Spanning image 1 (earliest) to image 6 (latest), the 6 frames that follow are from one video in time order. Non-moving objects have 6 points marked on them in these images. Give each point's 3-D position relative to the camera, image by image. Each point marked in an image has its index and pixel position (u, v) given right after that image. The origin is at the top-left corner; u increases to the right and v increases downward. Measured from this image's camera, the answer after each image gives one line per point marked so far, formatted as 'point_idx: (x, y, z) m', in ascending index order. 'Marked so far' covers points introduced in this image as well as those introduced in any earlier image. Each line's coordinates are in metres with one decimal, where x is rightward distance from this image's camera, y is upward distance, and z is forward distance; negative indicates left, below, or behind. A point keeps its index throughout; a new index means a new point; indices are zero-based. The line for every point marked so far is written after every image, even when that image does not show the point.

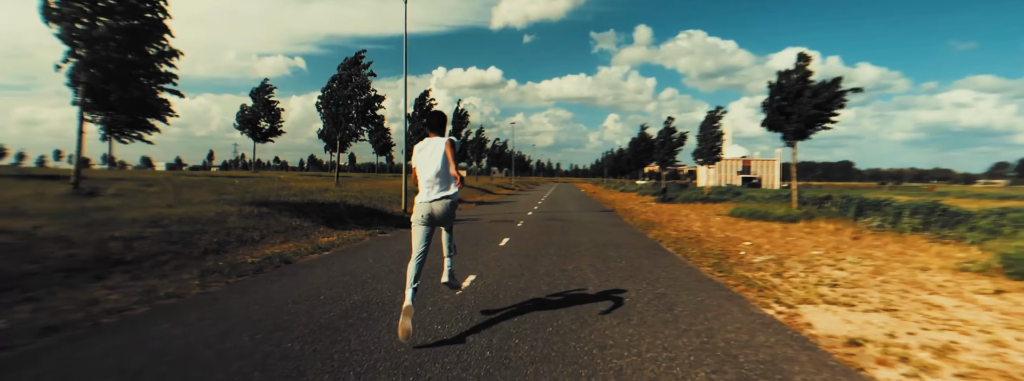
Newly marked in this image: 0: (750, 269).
0: (+4.4, -1.5, +8.4) m
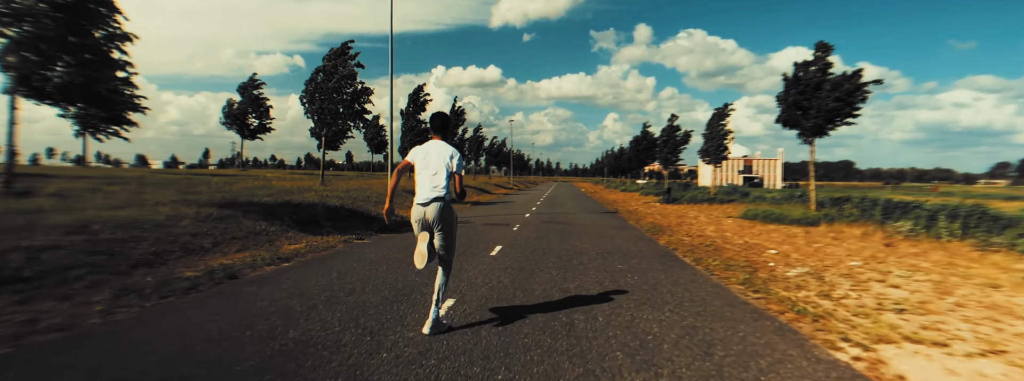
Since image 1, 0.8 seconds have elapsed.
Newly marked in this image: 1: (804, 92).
0: (+4.3, -1.5, +7.0) m
1: (+12.2, +4.1, +18.8) m
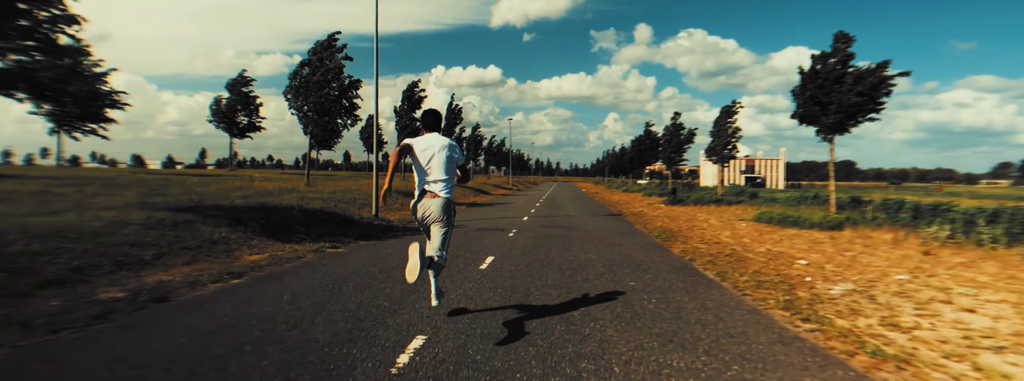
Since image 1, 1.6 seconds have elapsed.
0: (+4.2, -1.5, +5.7) m
1: (+12.1, +4.0, +17.5) m
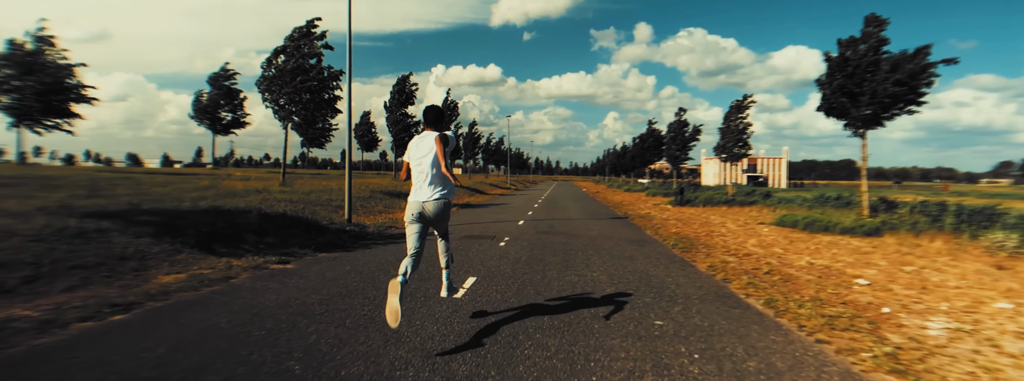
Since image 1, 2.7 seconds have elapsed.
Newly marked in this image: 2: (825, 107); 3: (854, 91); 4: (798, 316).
0: (+4.0, -1.6, +3.9) m
1: (+11.9, +4.0, +15.7) m
2: (+11.6, +3.1, +16.6) m
3: (+11.8, +3.5, +15.5) m
4: (+3.4, -1.5, +5.3) m
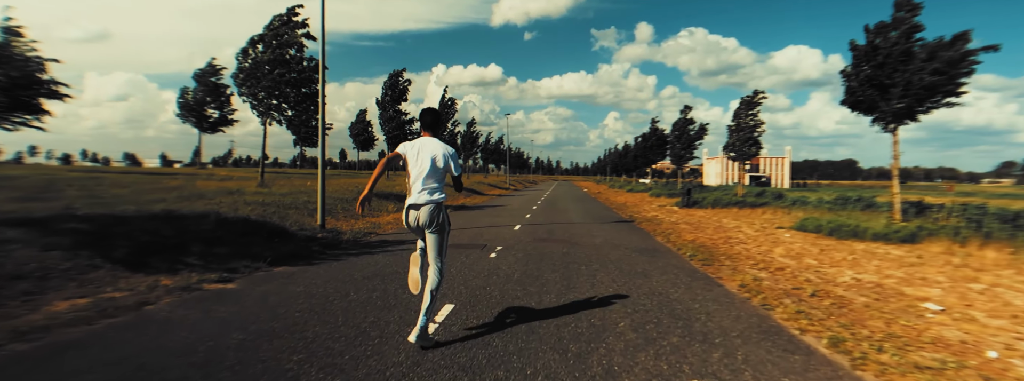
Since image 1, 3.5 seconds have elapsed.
0: (+3.8, -1.6, +2.5) m
1: (+11.8, +4.0, +14.3) m
2: (+11.5, +3.1, +15.2) m
3: (+11.7, +3.4, +14.1) m
4: (+3.2, -1.5, +3.9) m
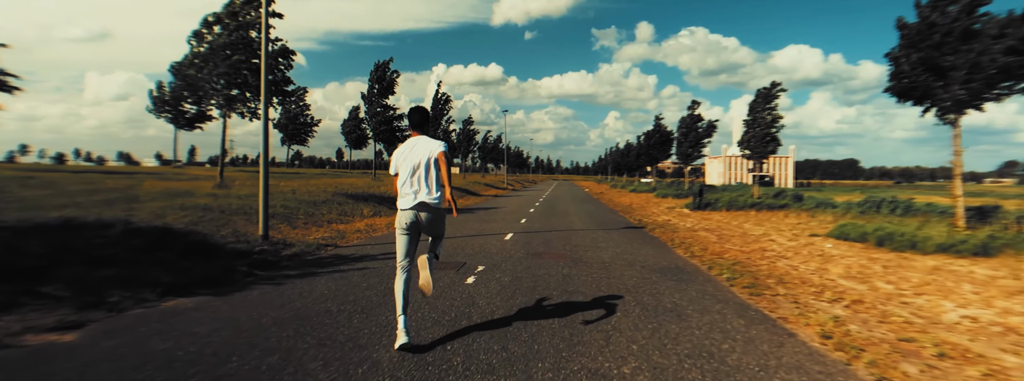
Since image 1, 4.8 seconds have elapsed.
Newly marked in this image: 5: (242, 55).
0: (+3.6, -1.7, +0.4) m
1: (+11.5, +3.9, +12.2) m
2: (+11.2, +3.0, +13.1) m
3: (+11.4, +3.3, +12.0) m
4: (+3.0, -1.6, +1.8) m
5: (-10.5, +5.4, +18.3) m
